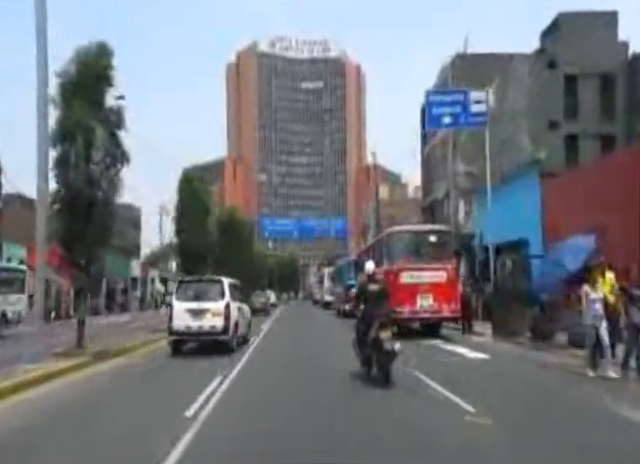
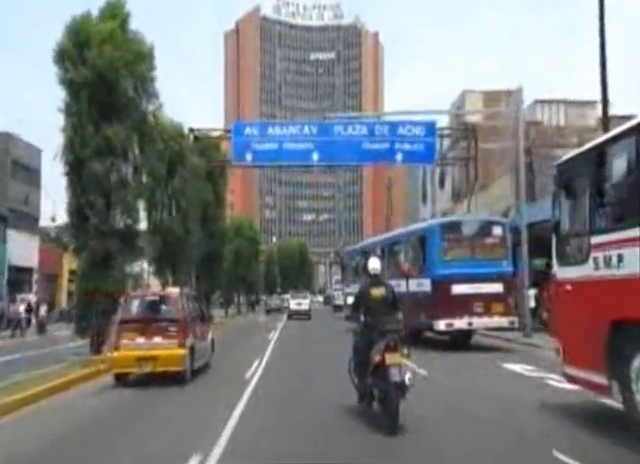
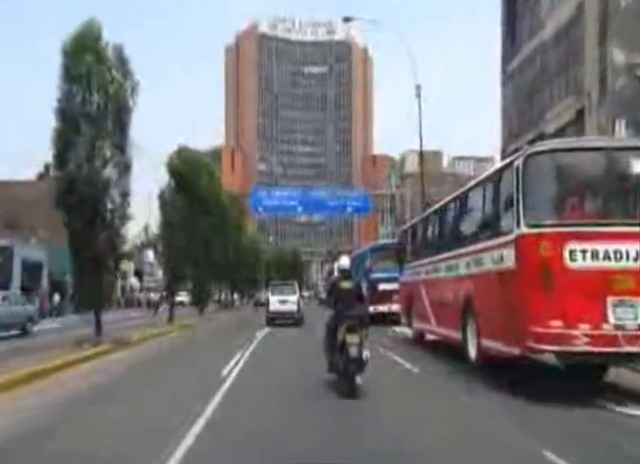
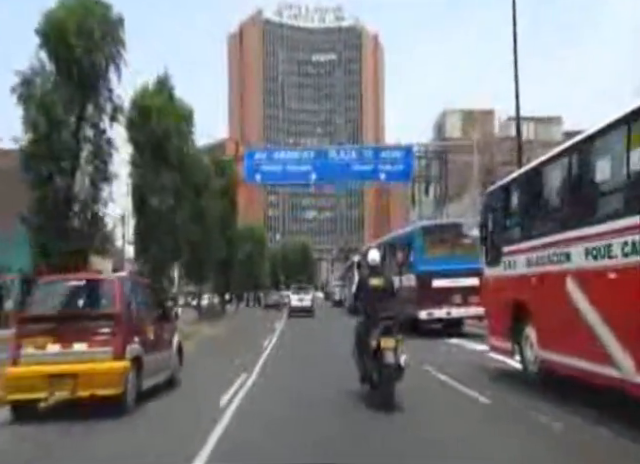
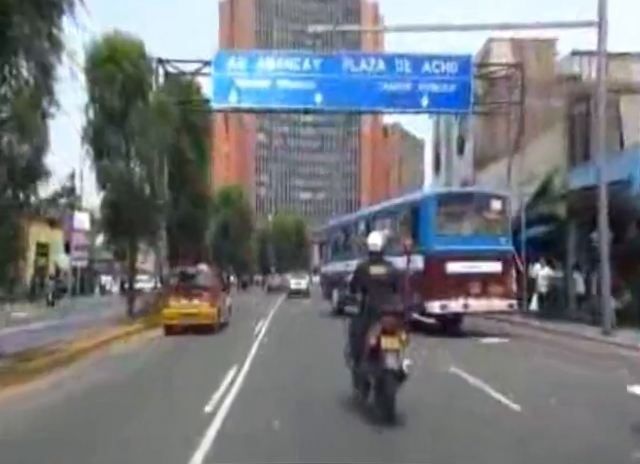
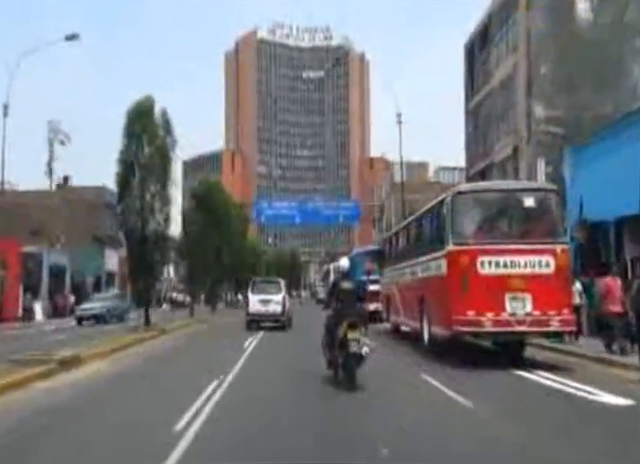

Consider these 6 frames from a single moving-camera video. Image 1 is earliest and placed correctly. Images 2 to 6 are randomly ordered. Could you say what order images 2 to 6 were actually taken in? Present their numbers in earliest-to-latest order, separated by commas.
6, 3, 4, 2, 5
